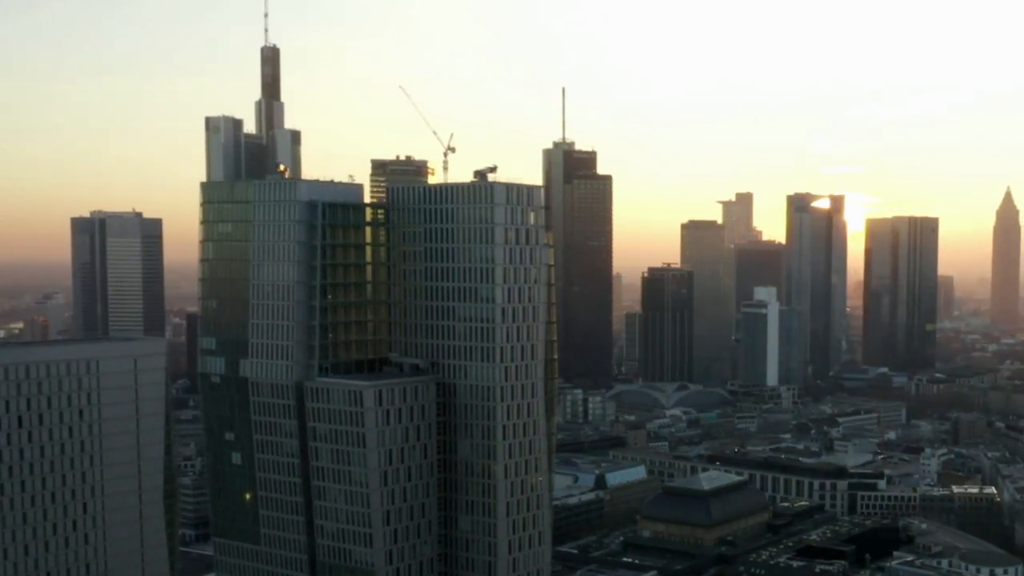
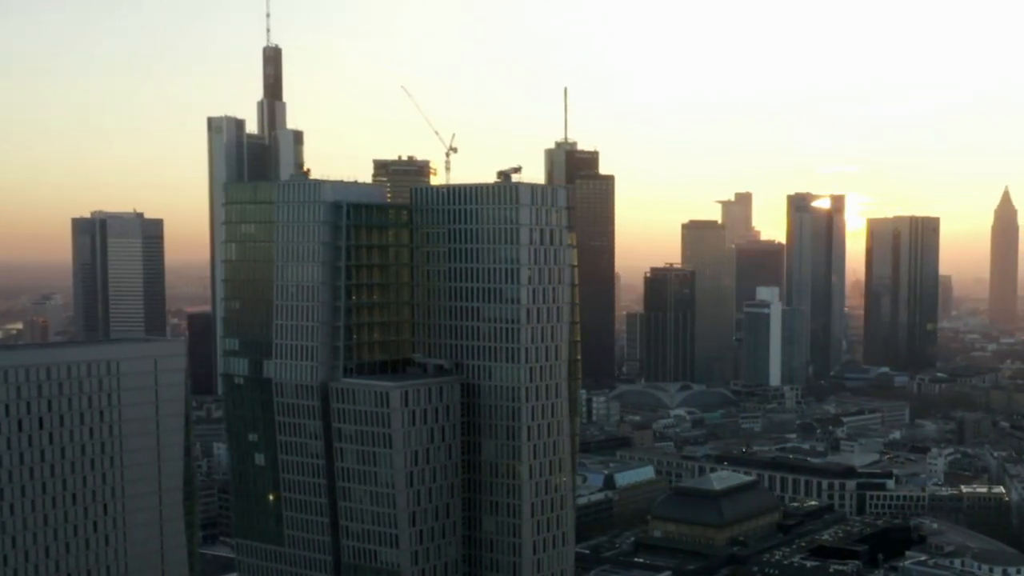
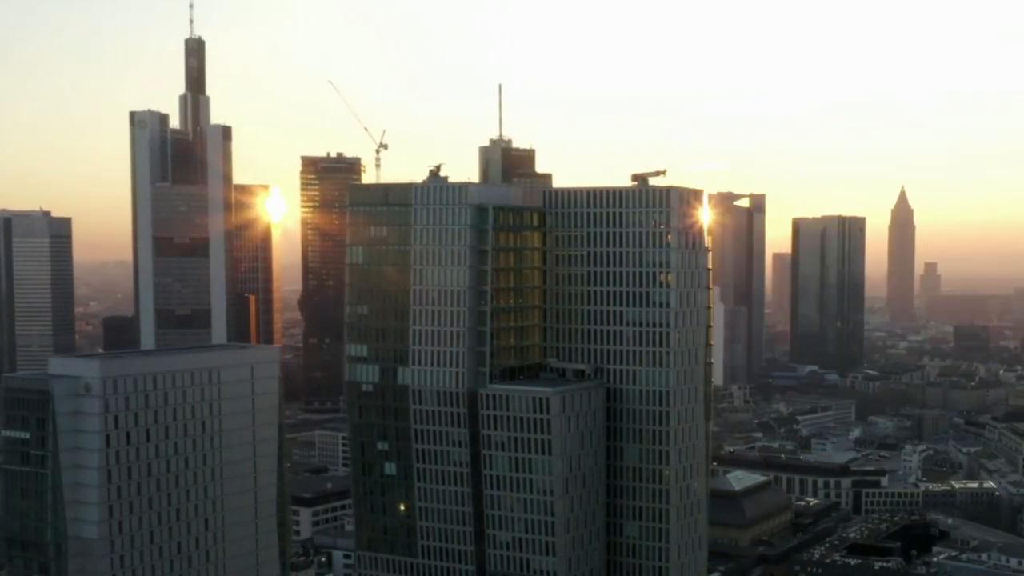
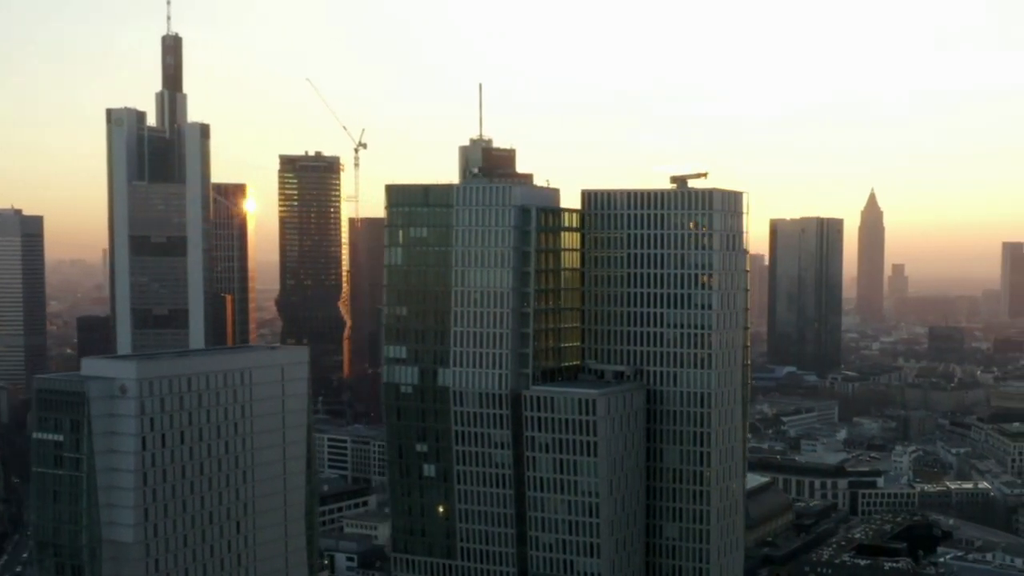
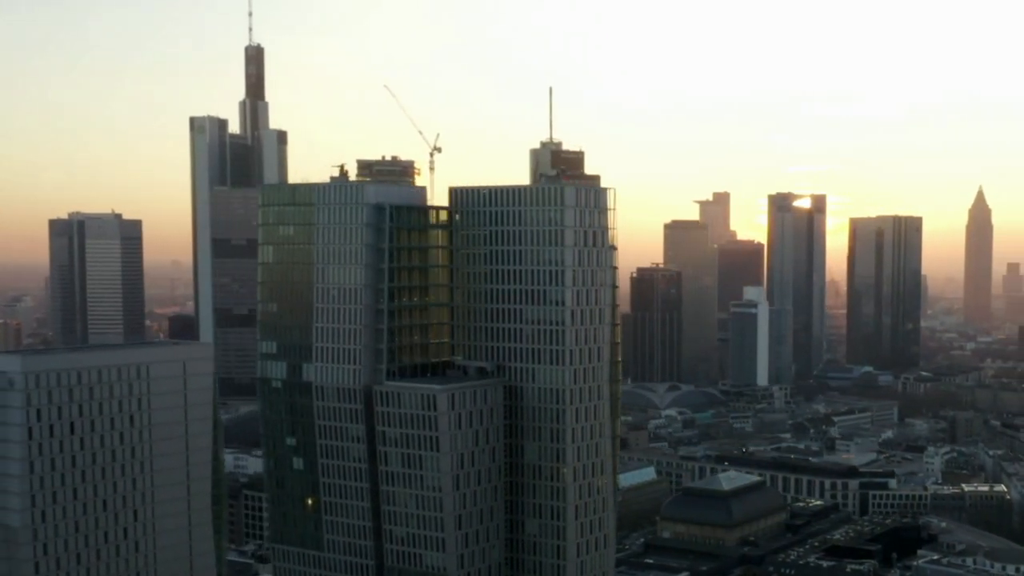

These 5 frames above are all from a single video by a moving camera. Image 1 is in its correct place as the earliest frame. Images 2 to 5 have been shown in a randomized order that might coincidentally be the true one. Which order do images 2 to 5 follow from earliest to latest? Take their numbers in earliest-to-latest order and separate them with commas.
2, 5, 3, 4
